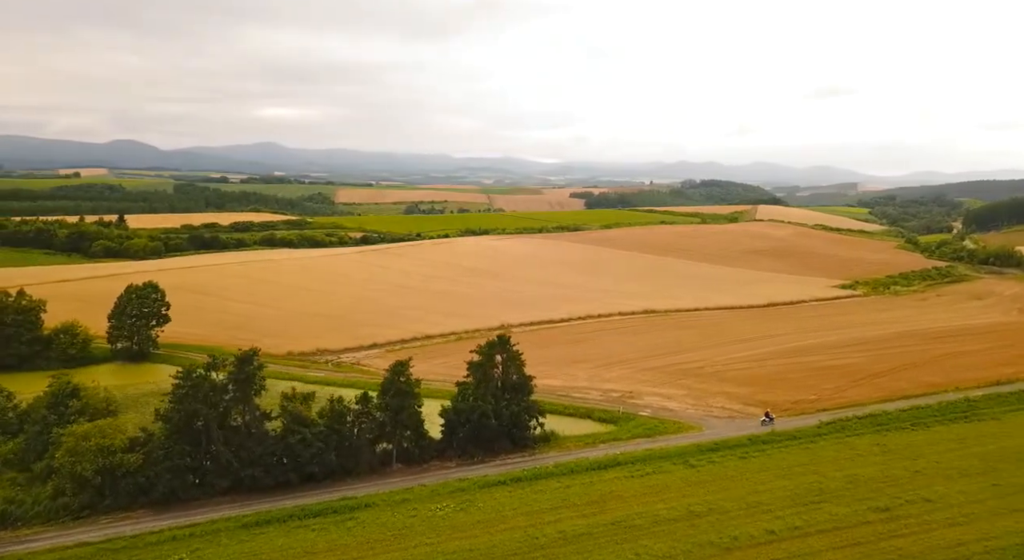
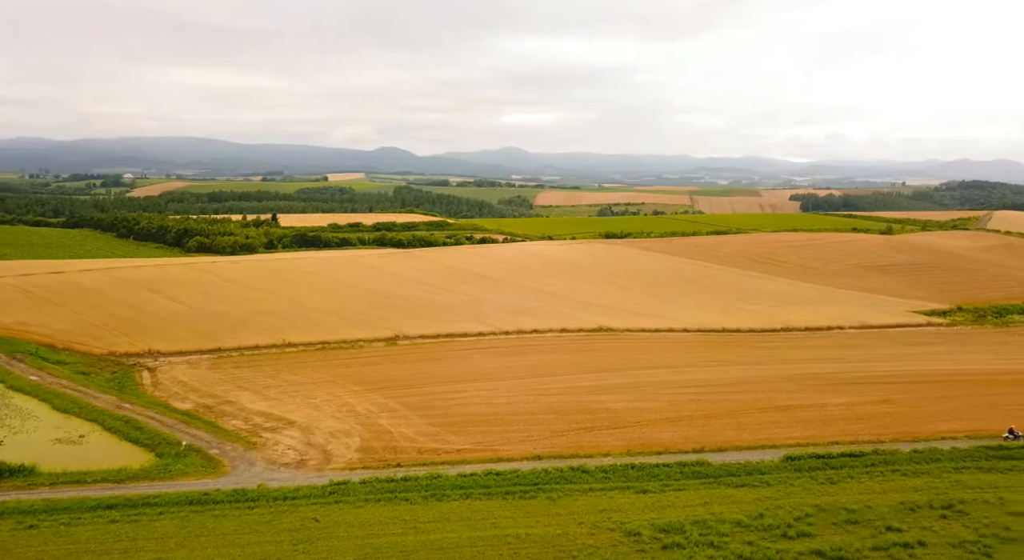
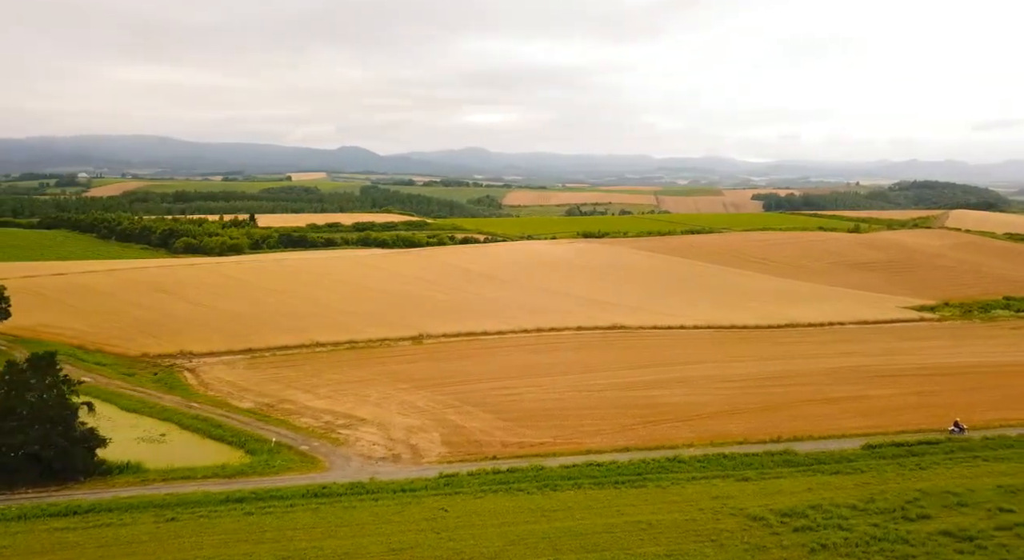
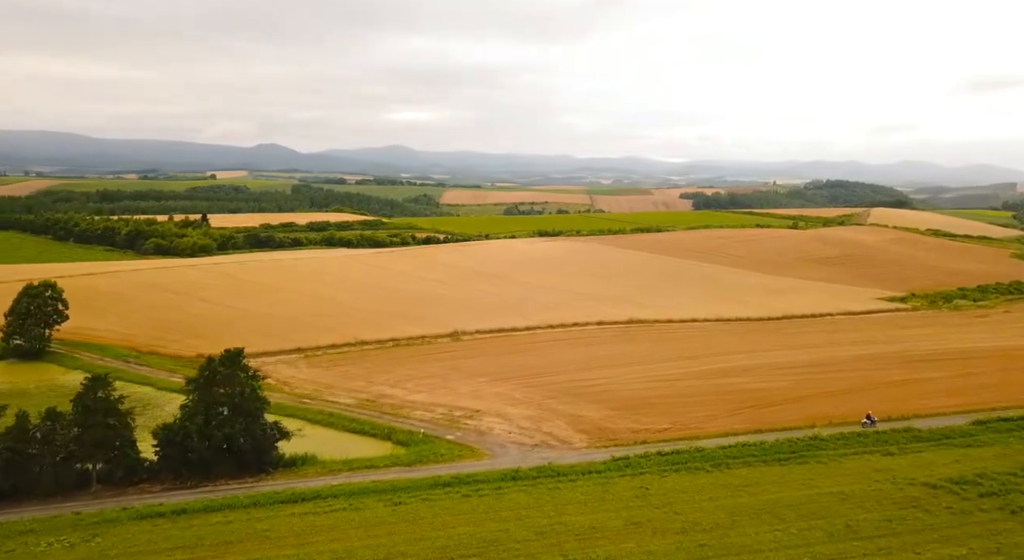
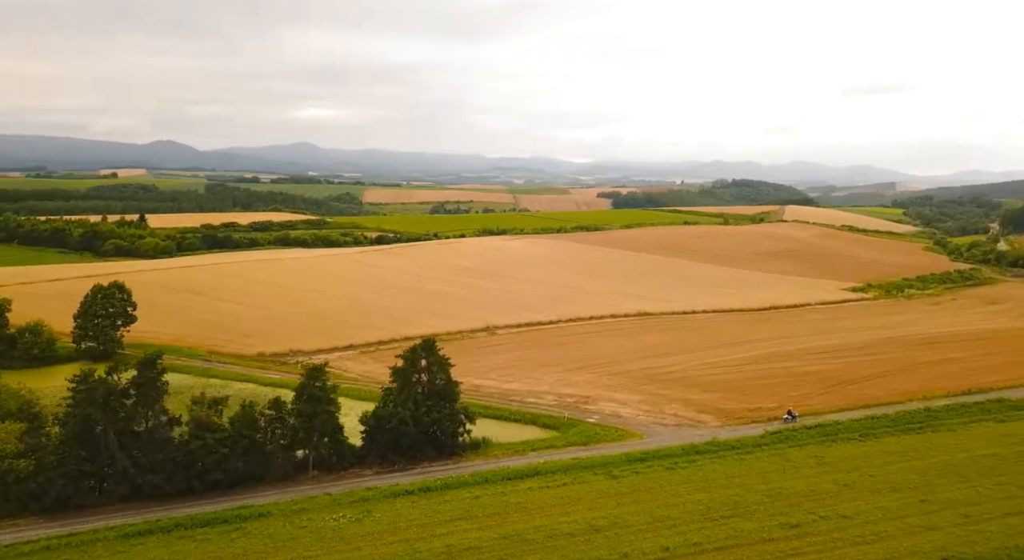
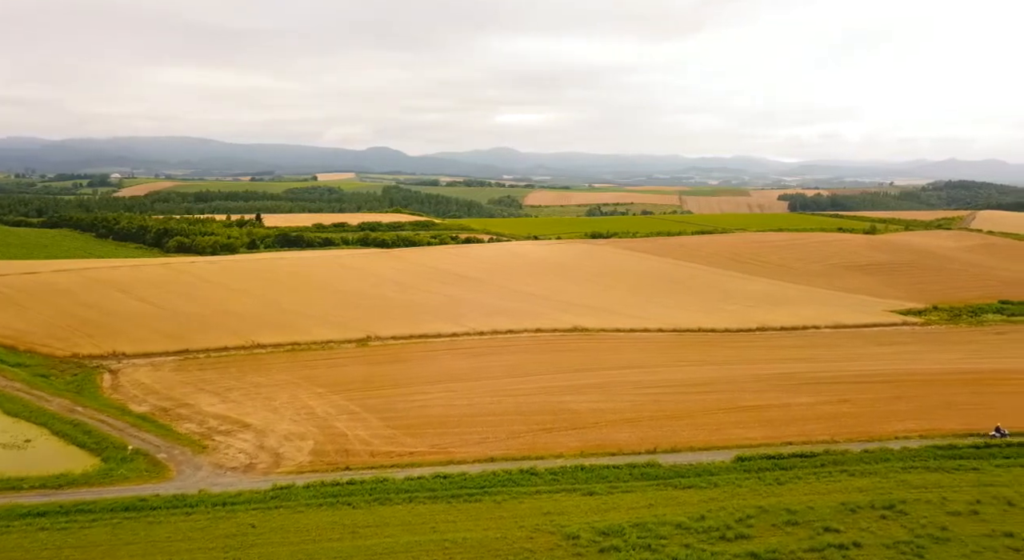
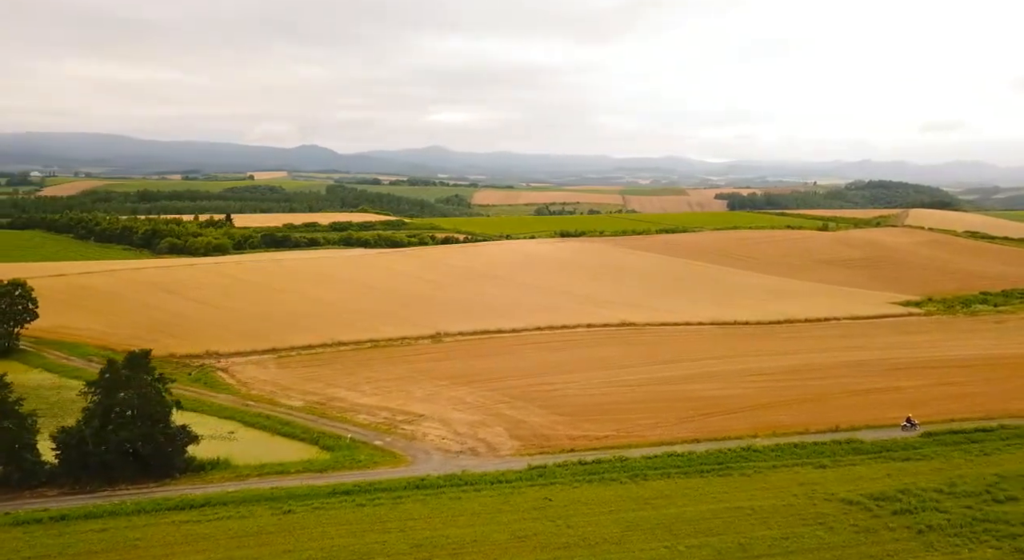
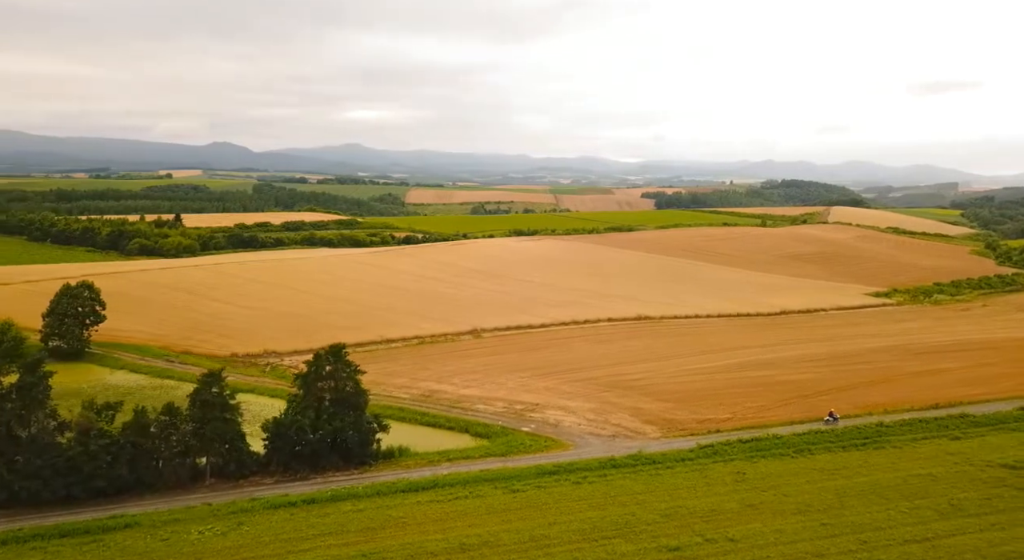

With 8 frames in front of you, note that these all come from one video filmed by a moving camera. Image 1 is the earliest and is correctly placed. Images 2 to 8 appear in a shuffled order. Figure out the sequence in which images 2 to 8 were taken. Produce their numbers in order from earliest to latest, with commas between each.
5, 8, 4, 7, 3, 2, 6
